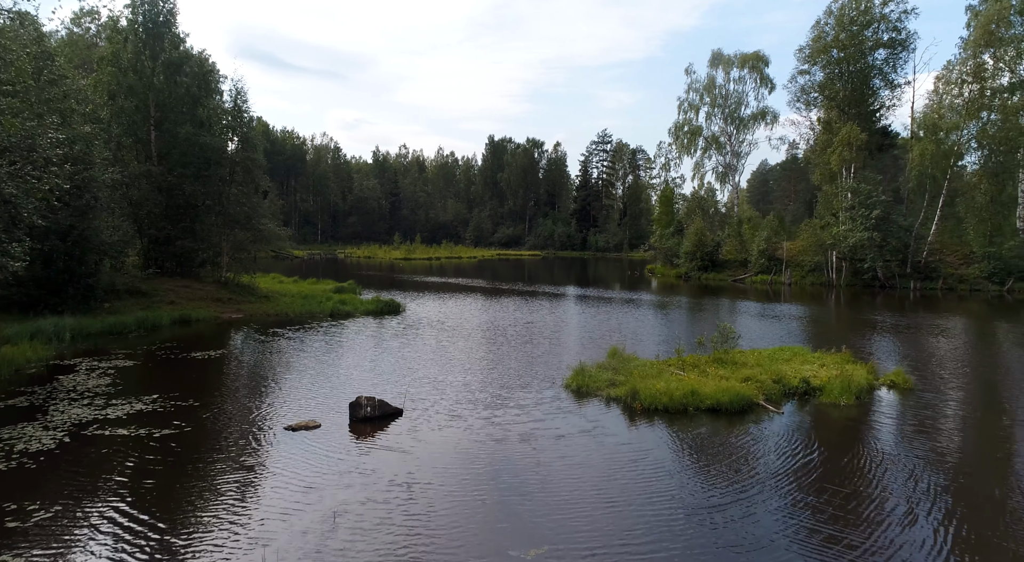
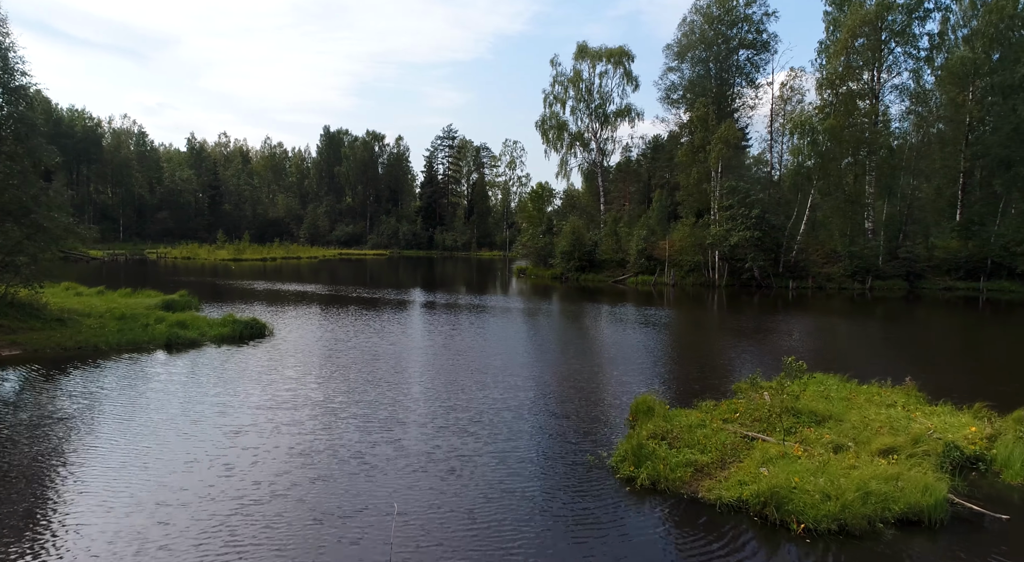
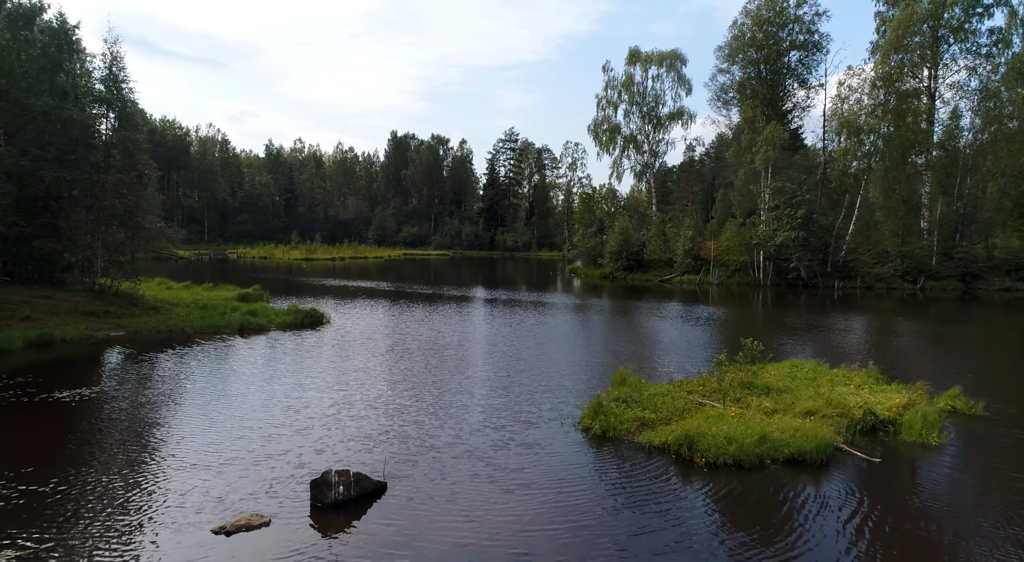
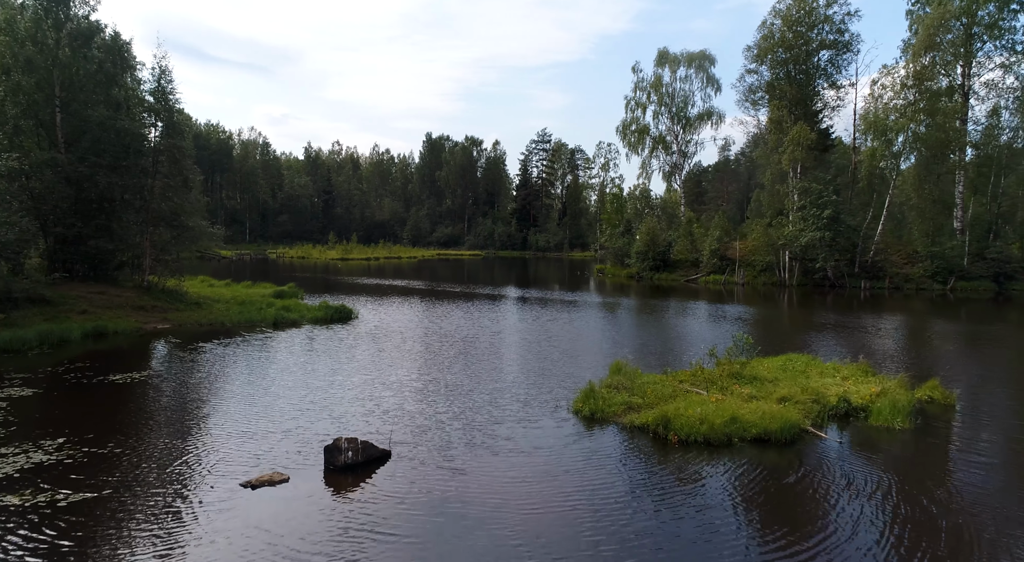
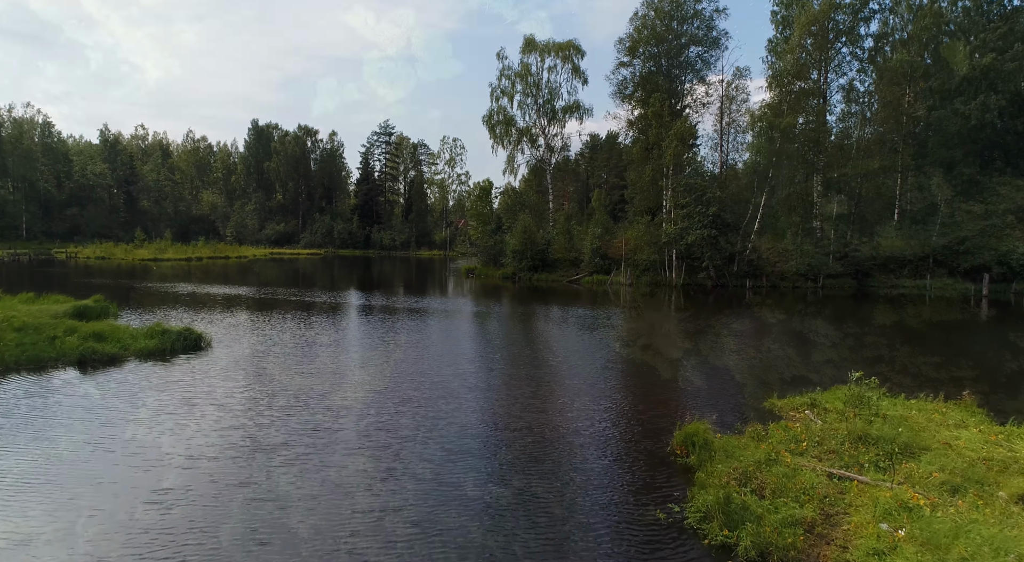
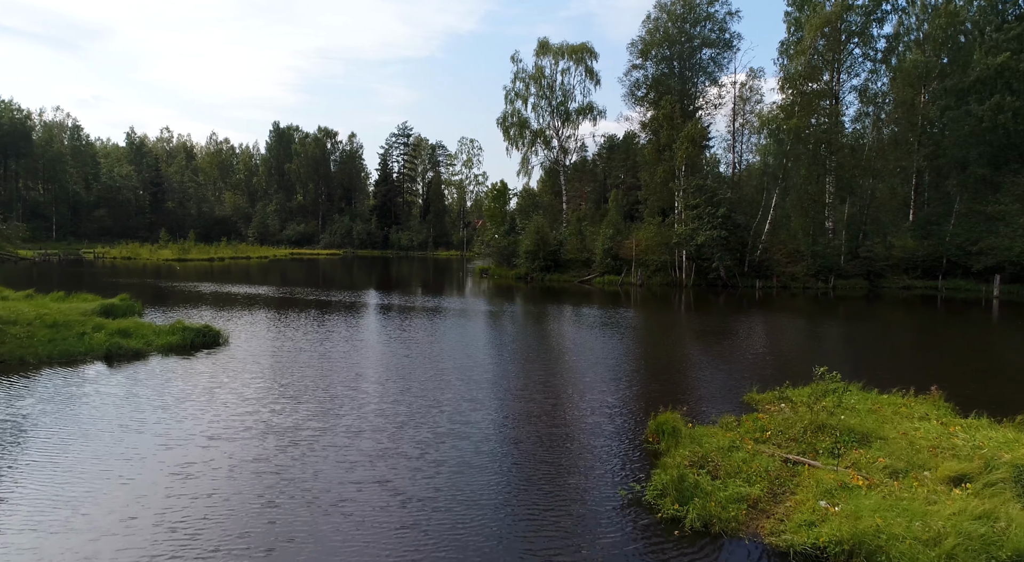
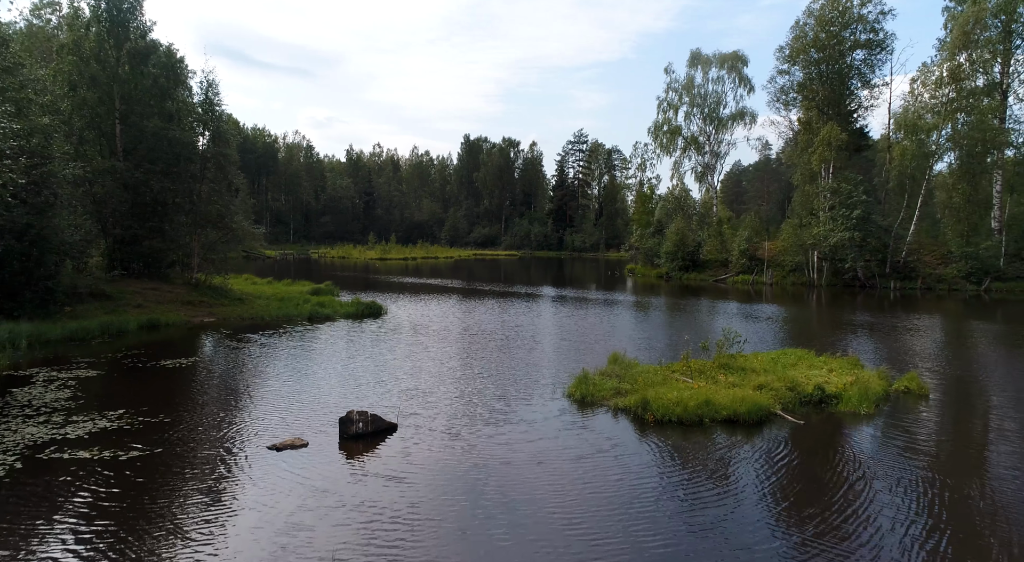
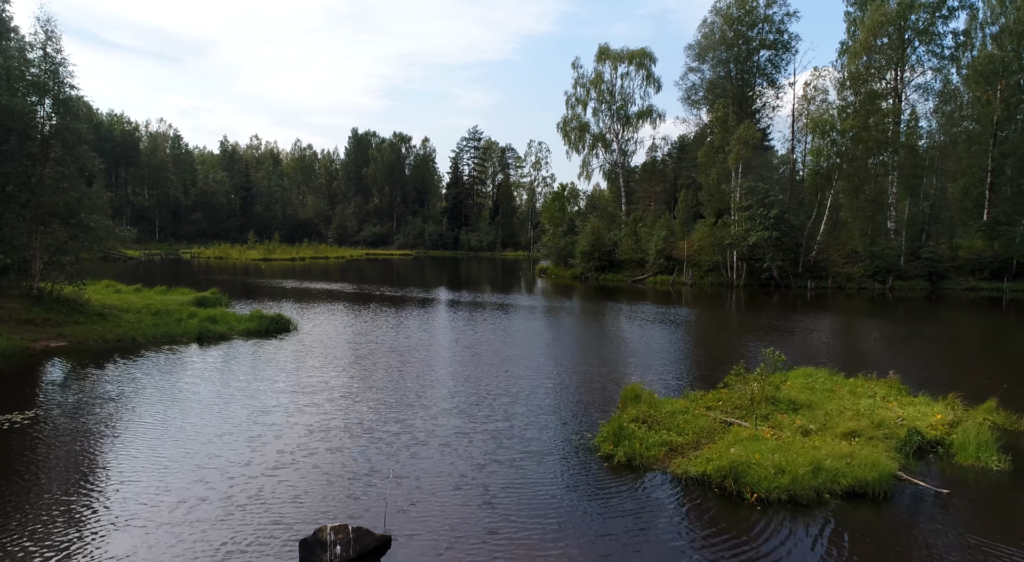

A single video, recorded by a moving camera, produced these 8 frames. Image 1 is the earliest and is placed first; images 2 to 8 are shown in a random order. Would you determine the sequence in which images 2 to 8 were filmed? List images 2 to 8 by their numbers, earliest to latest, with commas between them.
7, 4, 3, 8, 2, 6, 5
